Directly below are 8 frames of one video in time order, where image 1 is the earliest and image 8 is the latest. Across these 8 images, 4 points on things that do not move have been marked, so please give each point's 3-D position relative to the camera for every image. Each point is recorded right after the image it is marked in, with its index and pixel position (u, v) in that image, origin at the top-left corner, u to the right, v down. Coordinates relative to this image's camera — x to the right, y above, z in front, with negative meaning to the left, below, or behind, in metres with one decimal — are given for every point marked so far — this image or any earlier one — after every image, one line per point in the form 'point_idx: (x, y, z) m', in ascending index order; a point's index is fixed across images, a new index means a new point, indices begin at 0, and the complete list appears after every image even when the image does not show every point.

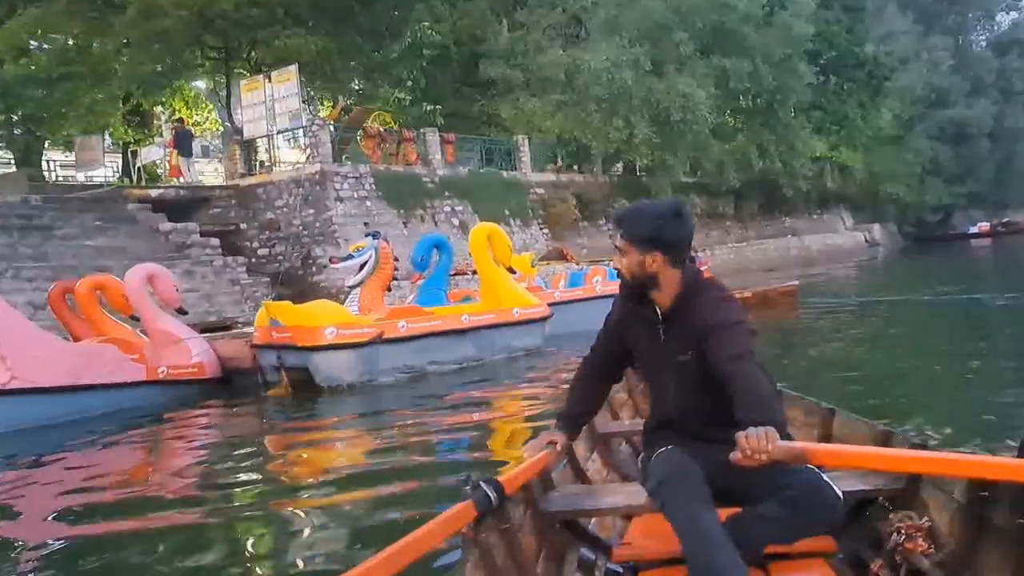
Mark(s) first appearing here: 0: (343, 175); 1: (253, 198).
0: (-3.7, +2.4, +17.6) m
1: (-5.8, +2.0, +18.2) m
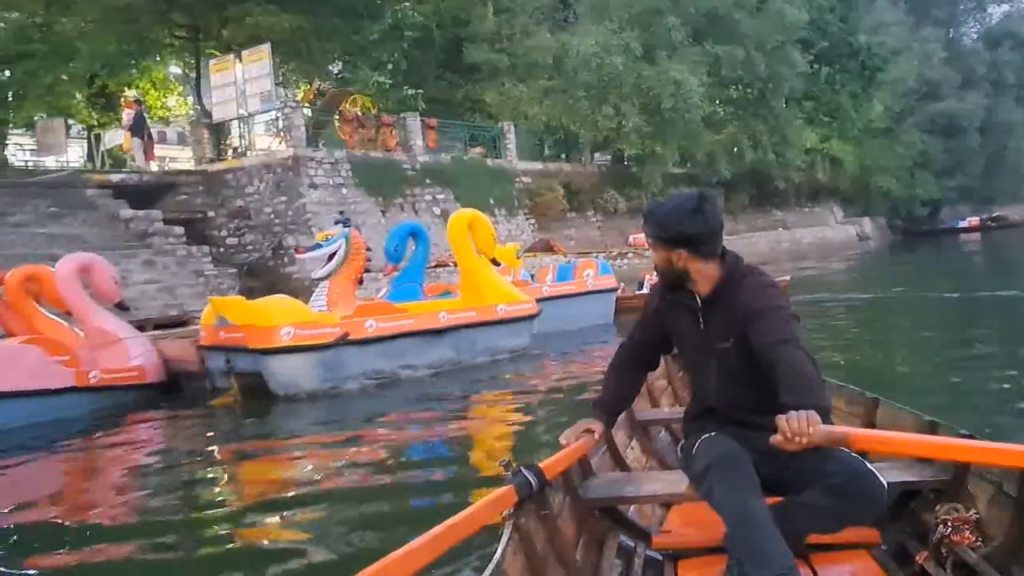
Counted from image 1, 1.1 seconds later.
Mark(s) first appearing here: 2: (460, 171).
0: (-4.0, +2.6, +16.6) m
1: (-6.1, +2.2, +17.2) m
2: (-1.3, +2.8, +19.7) m
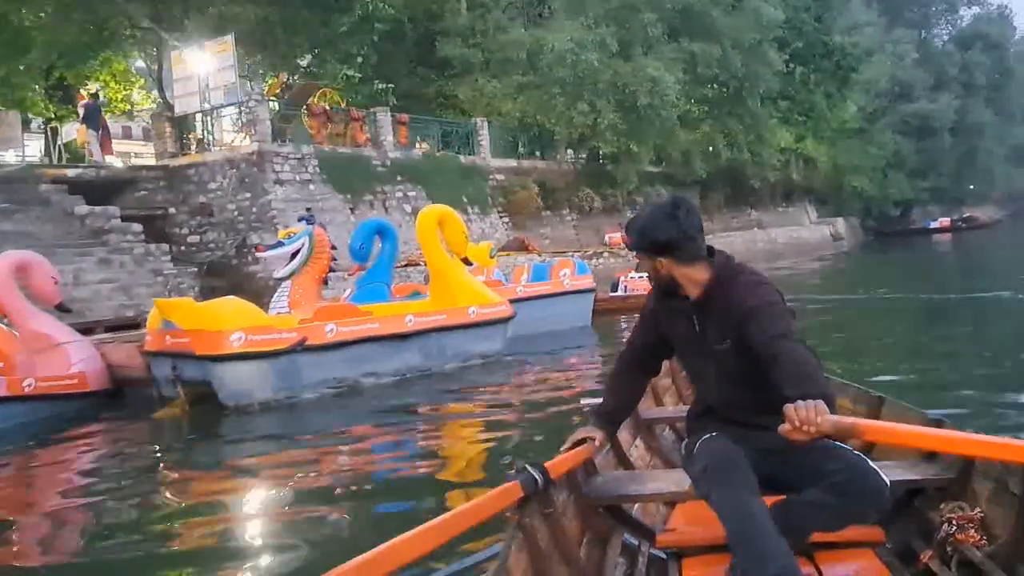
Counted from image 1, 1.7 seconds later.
0: (-4.5, +2.6, +16.1) m
1: (-6.6, +2.2, +16.5) m
2: (-1.9, +2.8, +19.3) m
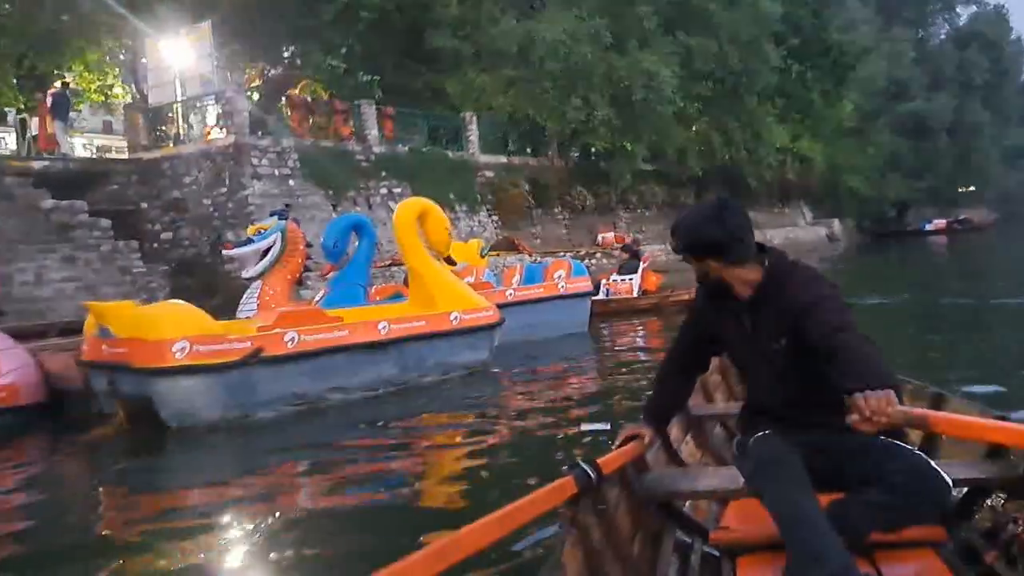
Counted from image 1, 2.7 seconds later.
0: (-4.7, +2.6, +15.3) m
1: (-6.8, +2.2, +15.8) m
2: (-2.1, +2.8, +18.5) m
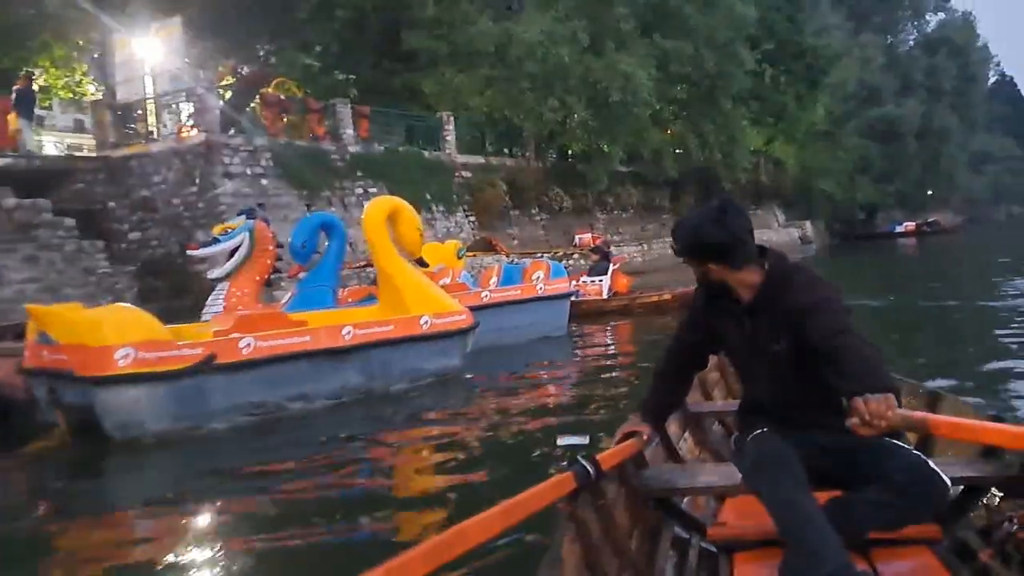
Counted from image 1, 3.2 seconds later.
0: (-5.1, +2.6, +15.0) m
1: (-7.3, +2.2, +15.4) m
2: (-2.6, +2.8, +18.3) m
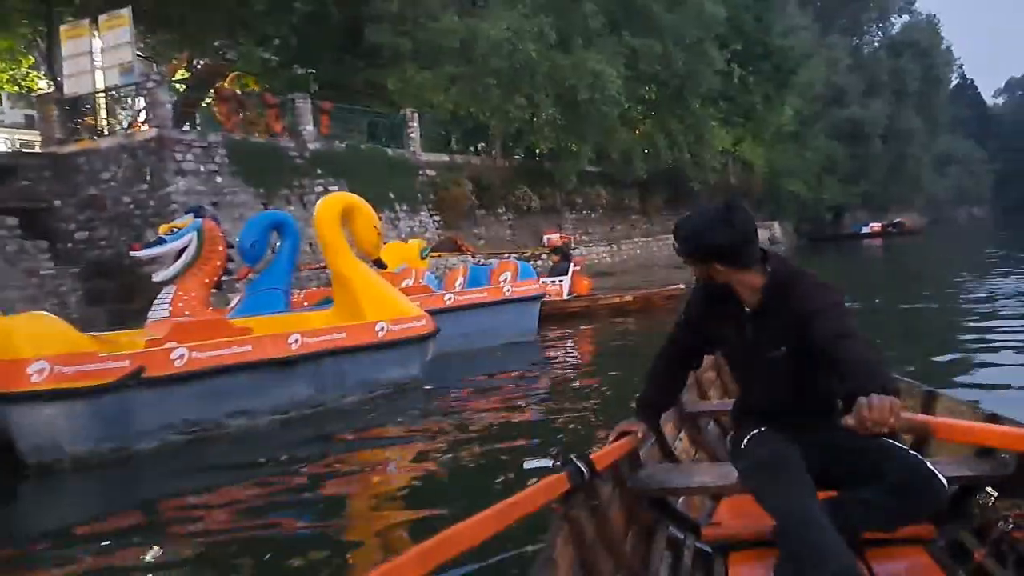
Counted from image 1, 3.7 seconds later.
0: (-5.7, +2.5, +14.3) m
1: (-7.9, +2.1, +14.7) m
2: (-3.4, +2.8, +17.8) m
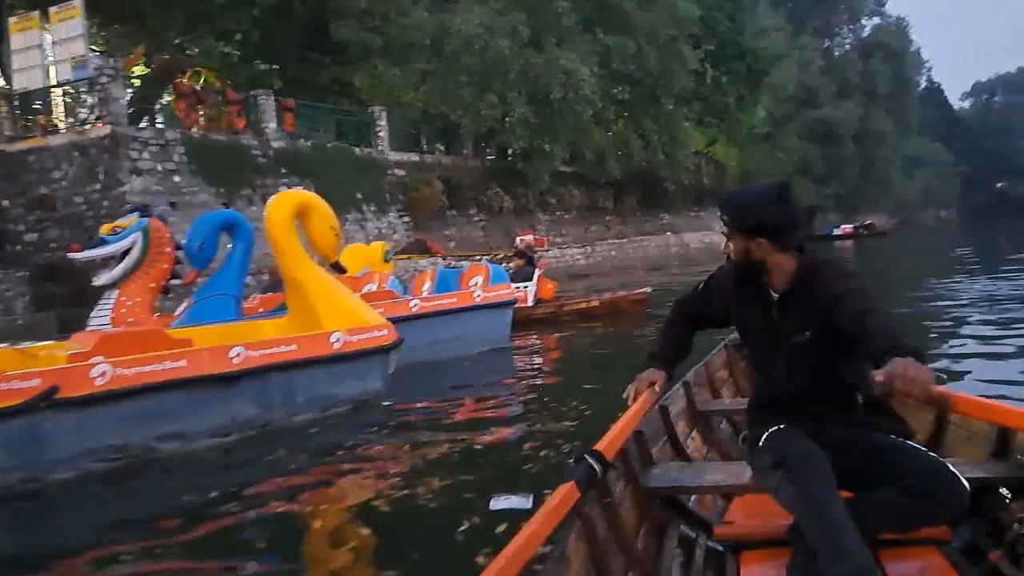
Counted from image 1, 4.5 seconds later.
0: (-6.2, +2.5, +13.7) m
1: (-8.4, +2.1, +14.0) m
2: (-4.0, +2.7, +17.2) m
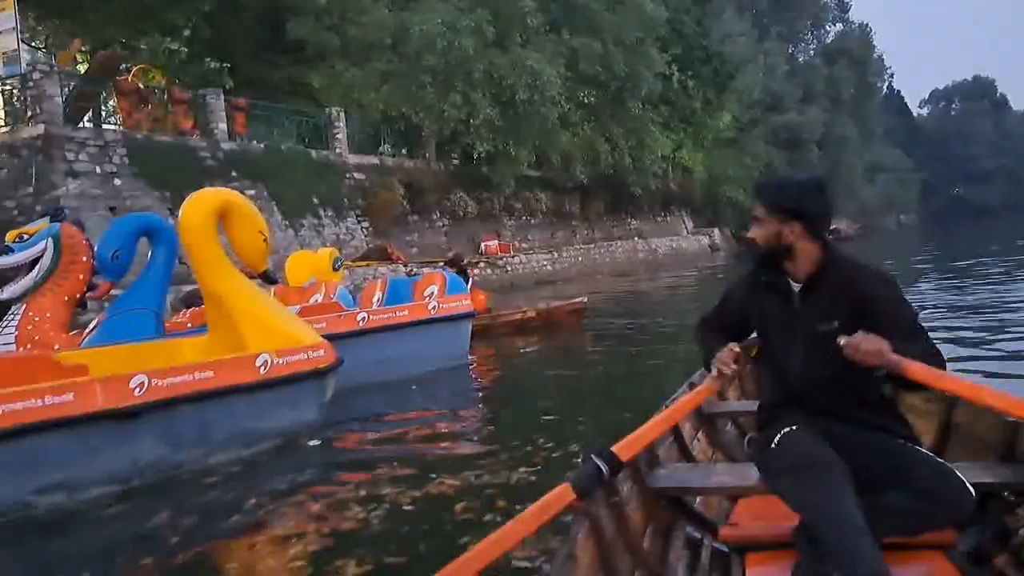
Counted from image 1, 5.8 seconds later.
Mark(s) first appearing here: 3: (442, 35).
0: (-6.8, +2.3, +12.8) m
1: (-9.0, +1.9, +13.0) m
2: (-4.7, +2.5, +16.4) m
3: (-1.6, +5.6, +18.2) m
